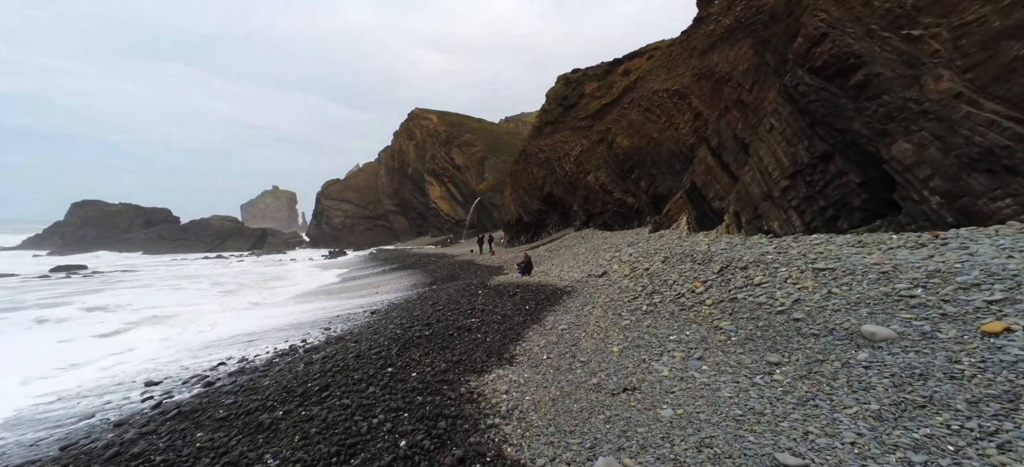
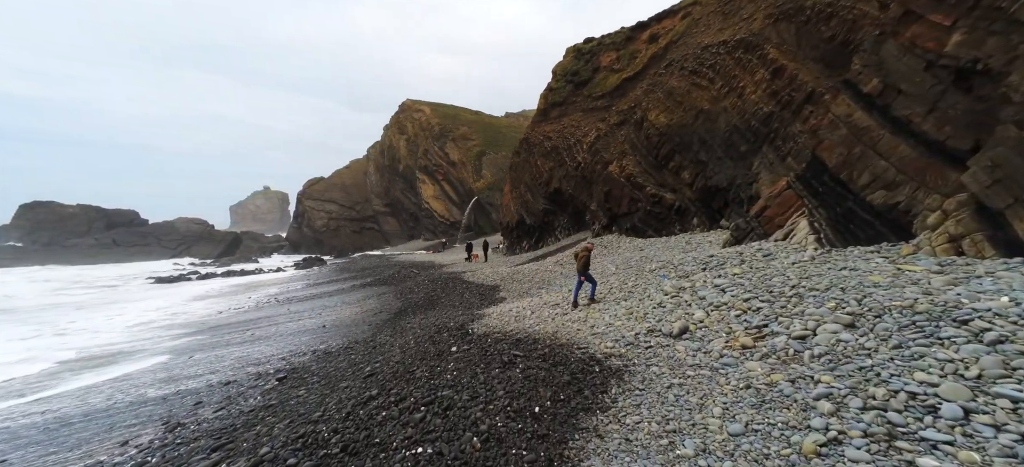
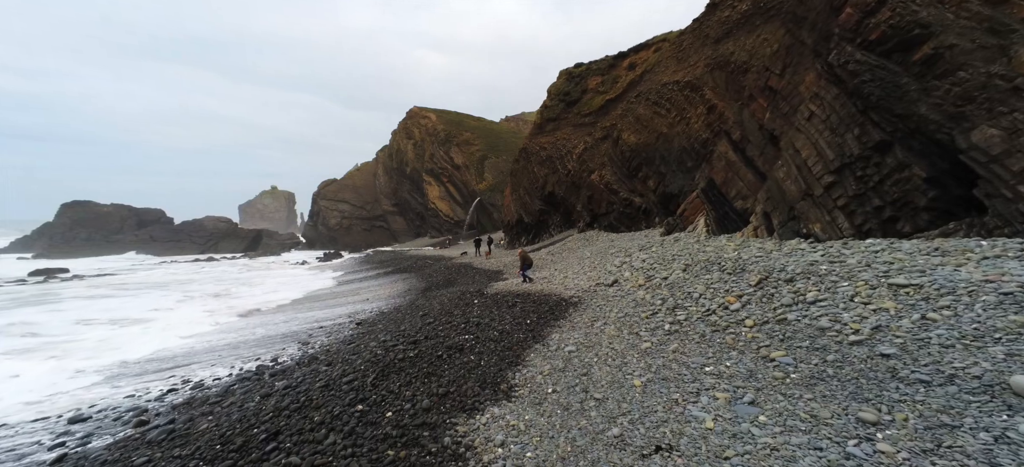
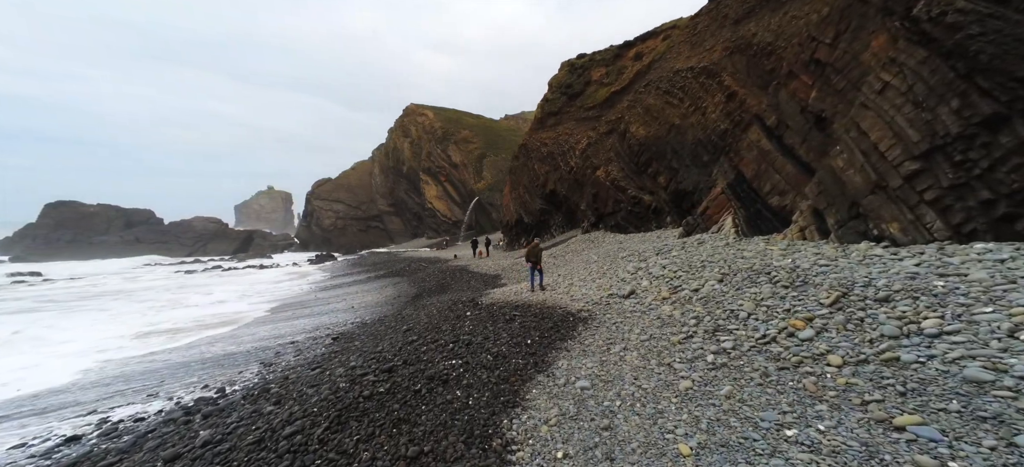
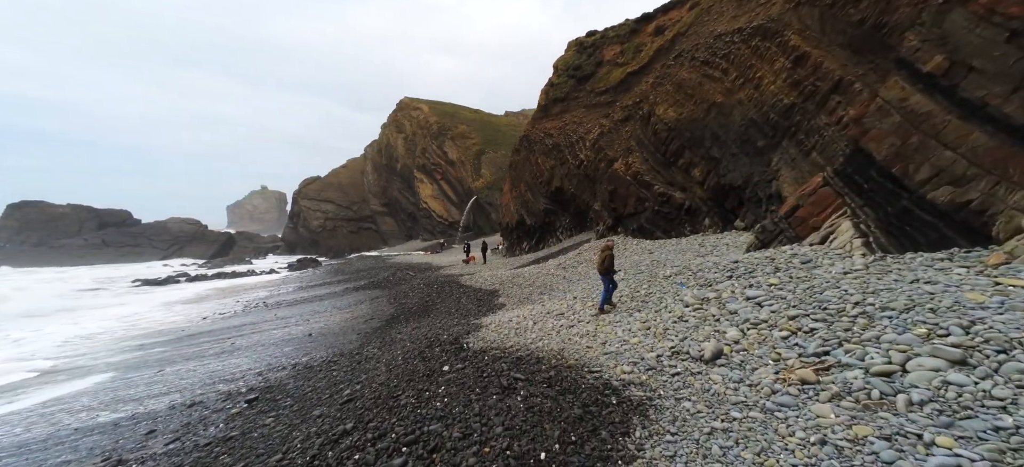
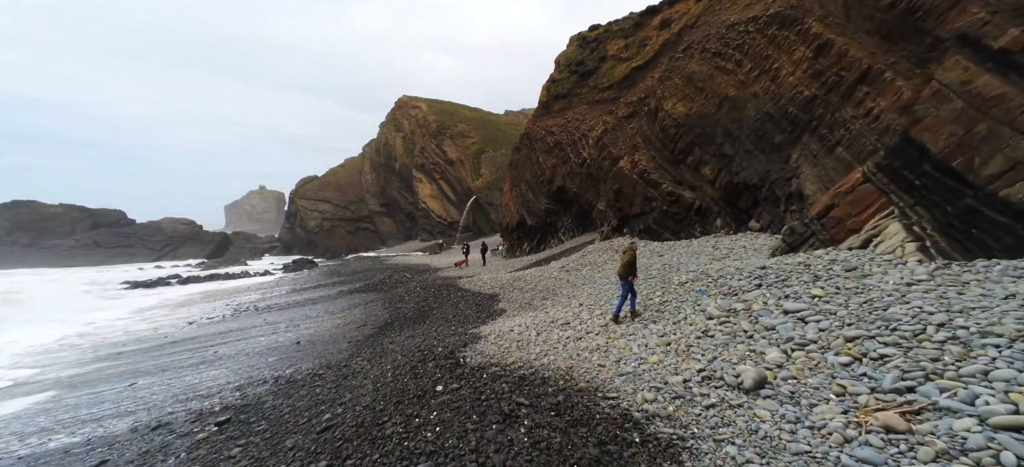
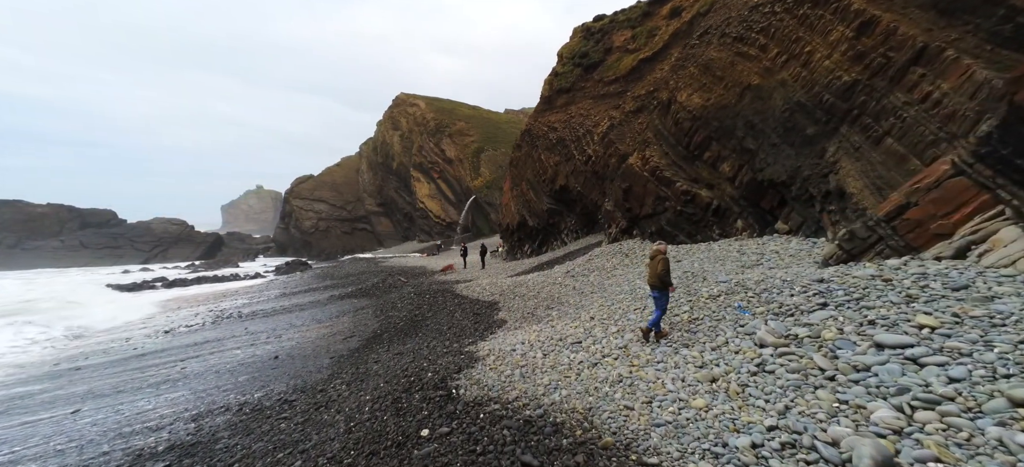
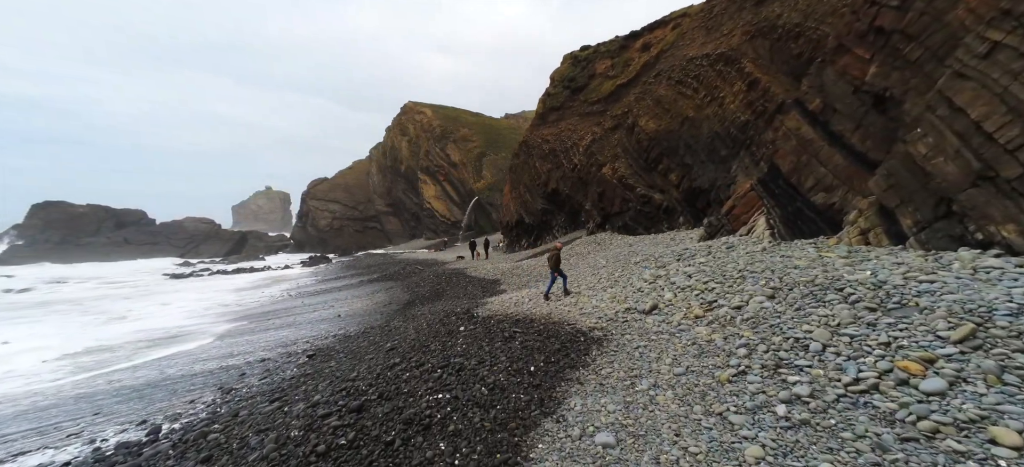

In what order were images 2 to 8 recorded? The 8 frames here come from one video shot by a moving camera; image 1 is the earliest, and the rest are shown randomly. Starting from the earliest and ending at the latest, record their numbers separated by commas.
3, 4, 8, 2, 5, 6, 7
